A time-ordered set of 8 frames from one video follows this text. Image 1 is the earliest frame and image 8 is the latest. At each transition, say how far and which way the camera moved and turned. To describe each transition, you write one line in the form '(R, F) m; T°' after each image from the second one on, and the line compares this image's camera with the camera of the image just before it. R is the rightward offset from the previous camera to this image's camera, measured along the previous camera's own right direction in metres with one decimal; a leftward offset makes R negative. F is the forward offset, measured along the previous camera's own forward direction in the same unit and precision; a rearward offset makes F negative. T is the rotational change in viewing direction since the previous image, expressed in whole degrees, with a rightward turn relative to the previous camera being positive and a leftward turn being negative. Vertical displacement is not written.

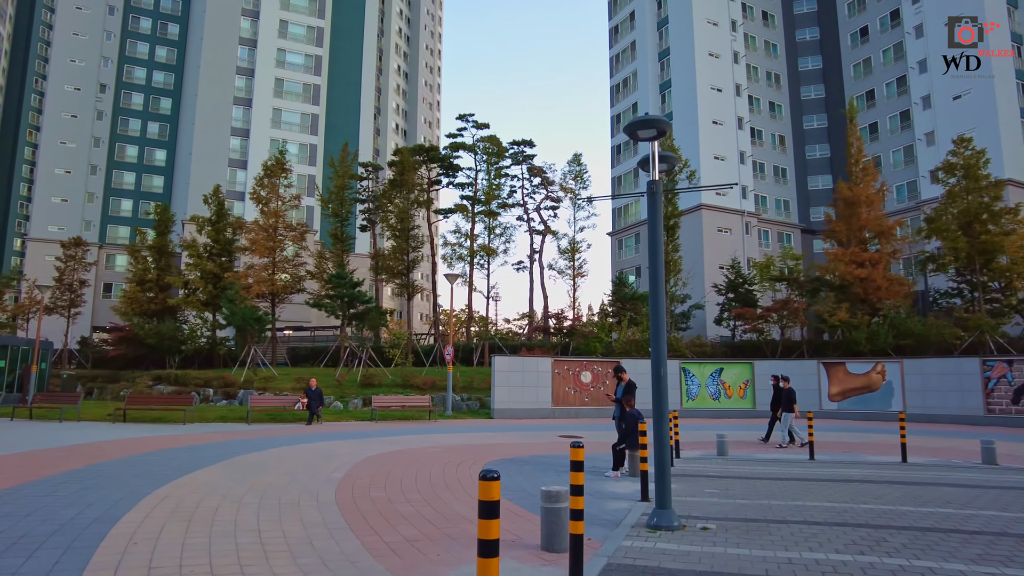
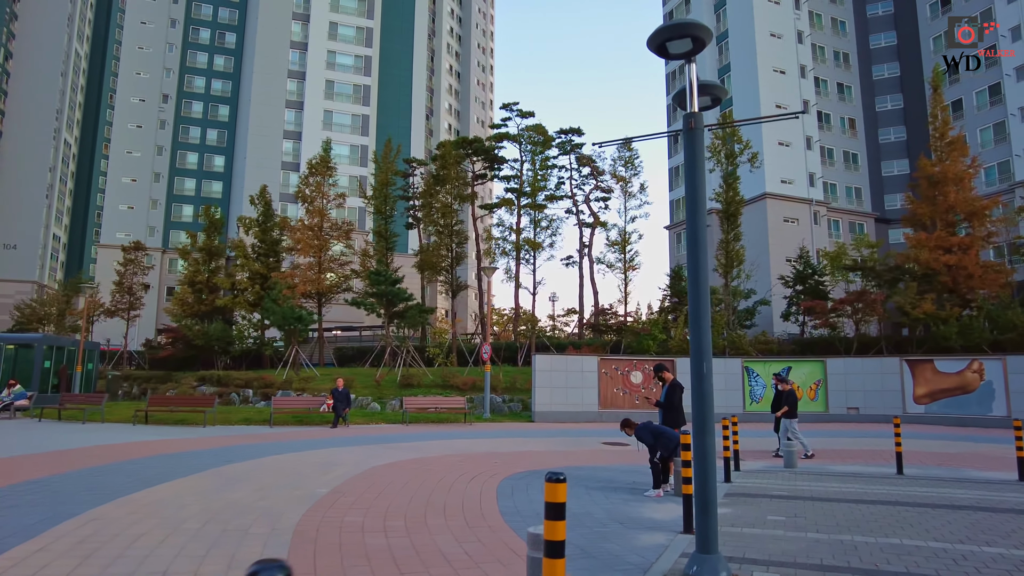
(+0.6, +1.8) m; -5°
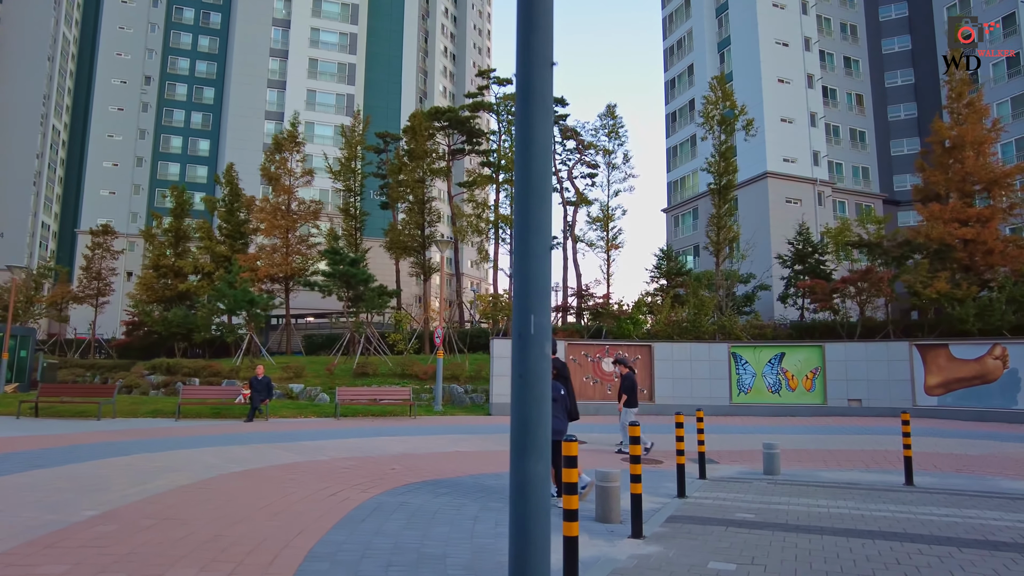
(+1.6, +2.7) m; -1°
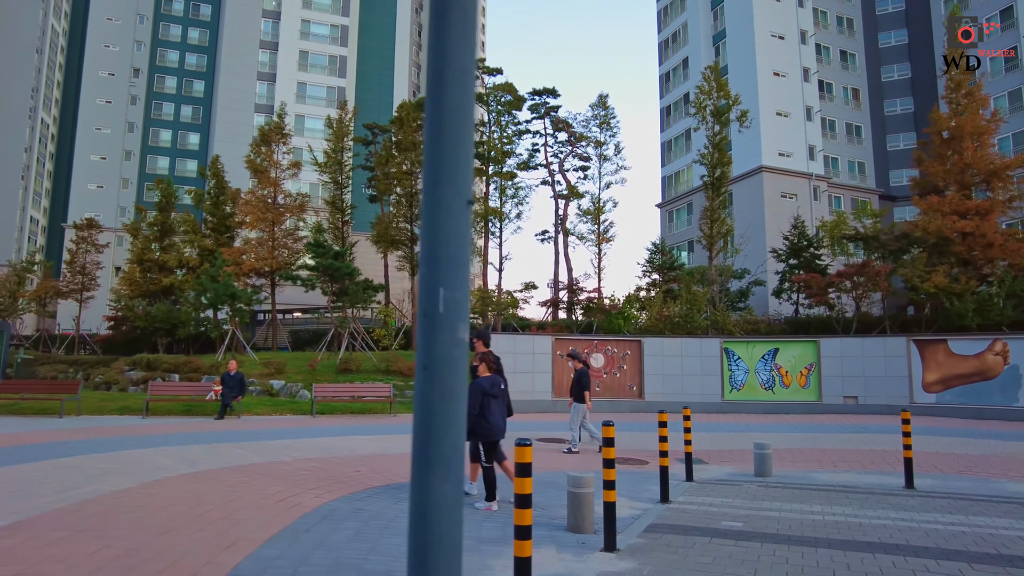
(+0.3, +0.7) m; 0°
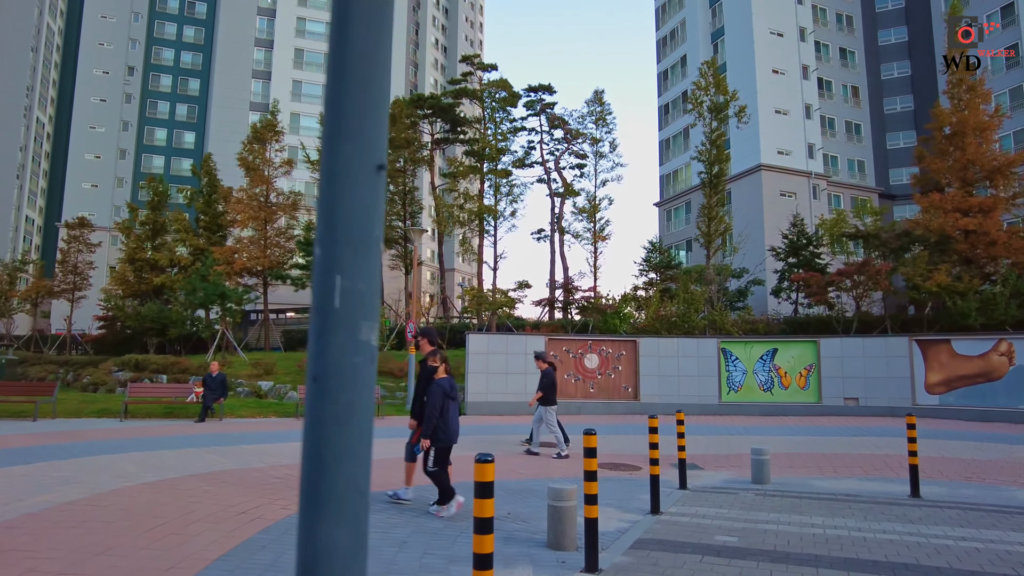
(+0.2, +0.5) m; 0°
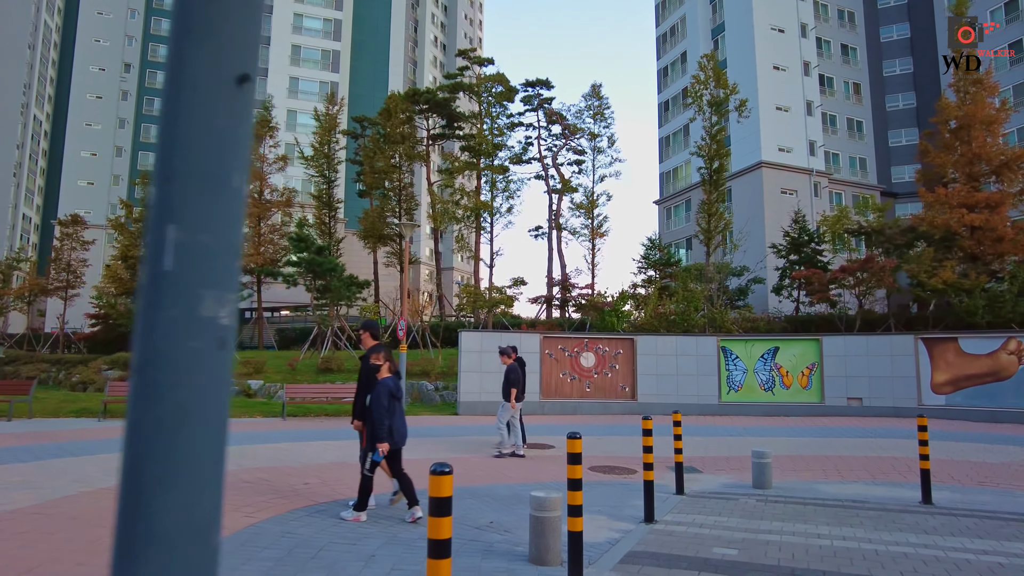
(+0.2, +0.5) m; 0°
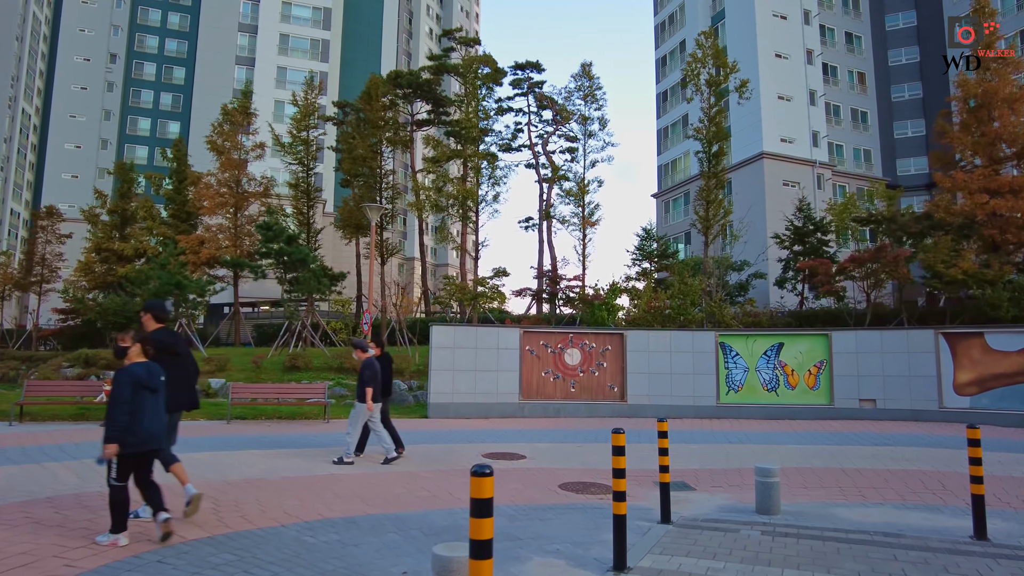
(+0.6, +1.7) m; 0°
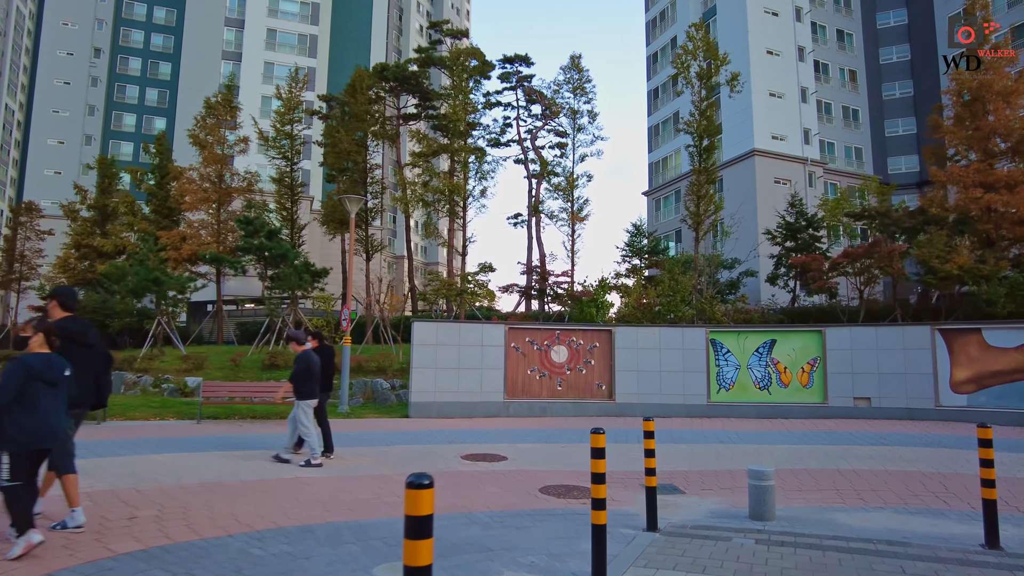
(+0.2, +0.5) m; +1°
